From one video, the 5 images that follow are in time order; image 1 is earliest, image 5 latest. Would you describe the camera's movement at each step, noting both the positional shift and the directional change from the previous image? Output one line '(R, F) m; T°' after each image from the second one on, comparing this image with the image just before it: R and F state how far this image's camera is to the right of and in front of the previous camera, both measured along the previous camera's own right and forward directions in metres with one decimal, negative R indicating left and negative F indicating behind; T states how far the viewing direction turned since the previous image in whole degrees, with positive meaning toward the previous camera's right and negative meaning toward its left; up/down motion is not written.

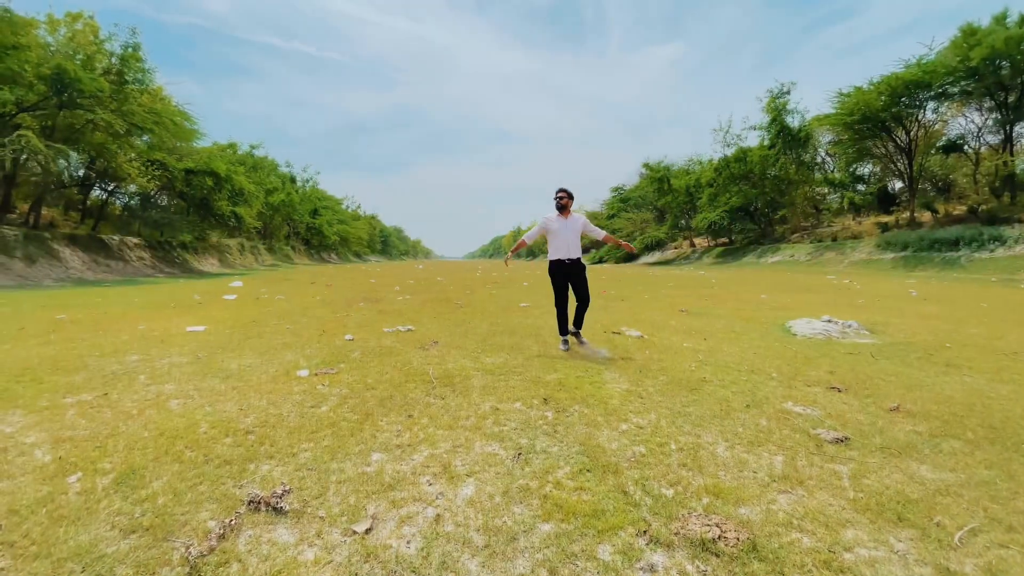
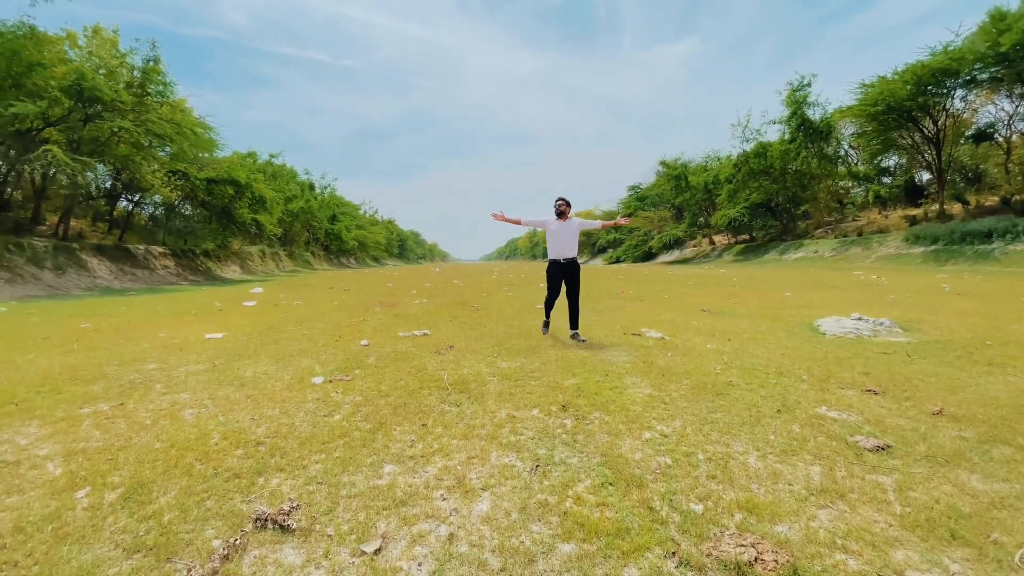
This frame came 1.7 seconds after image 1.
(0.0, +0.1) m; -2°
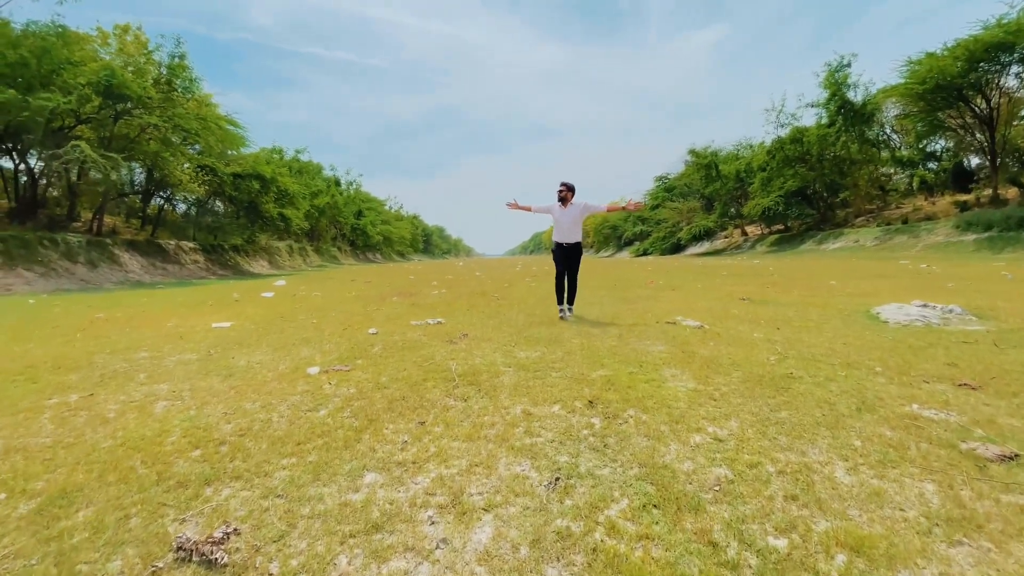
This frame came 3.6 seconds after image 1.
(+0.1, +0.6) m; -3°
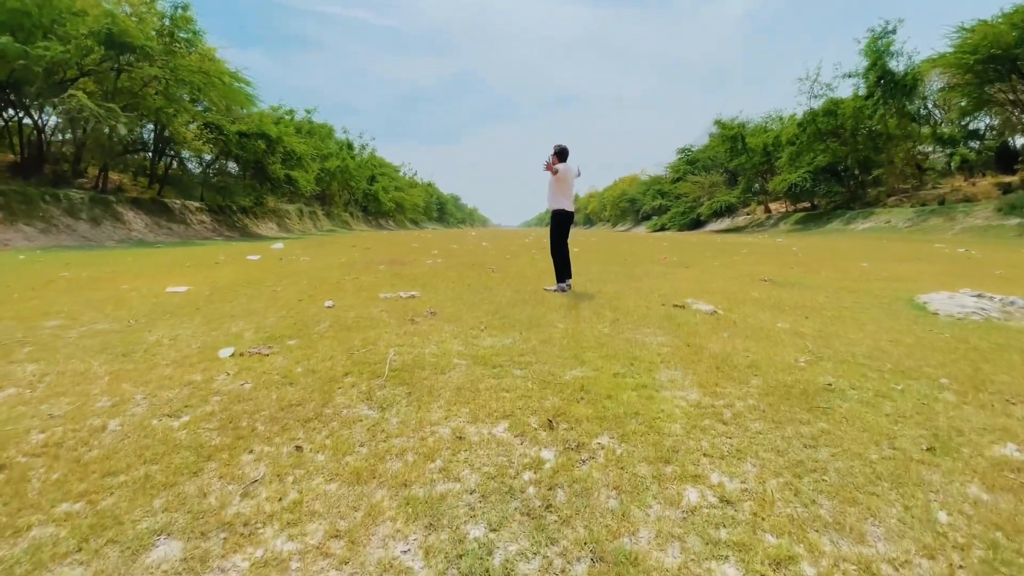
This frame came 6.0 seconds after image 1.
(+0.4, +0.8) m; -2°
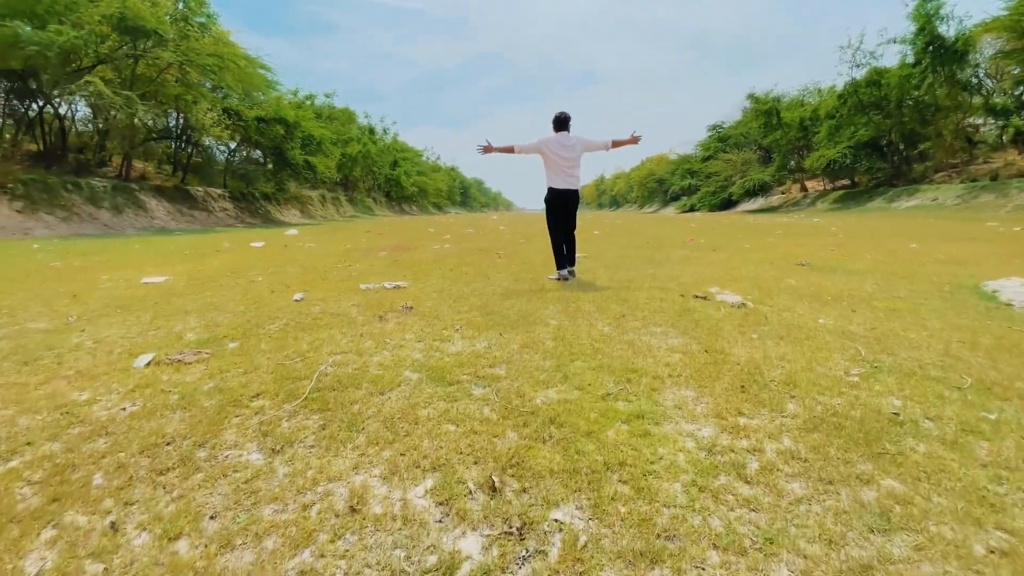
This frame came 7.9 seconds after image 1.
(+0.3, +0.6) m; -3°
